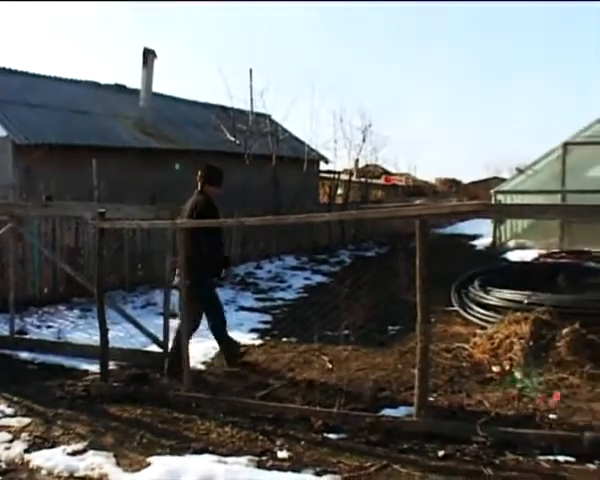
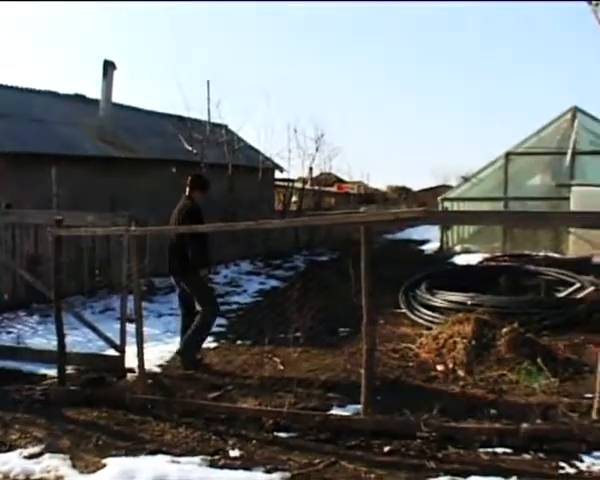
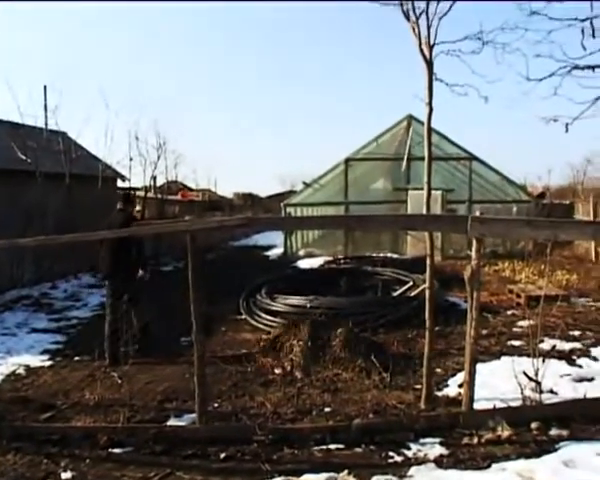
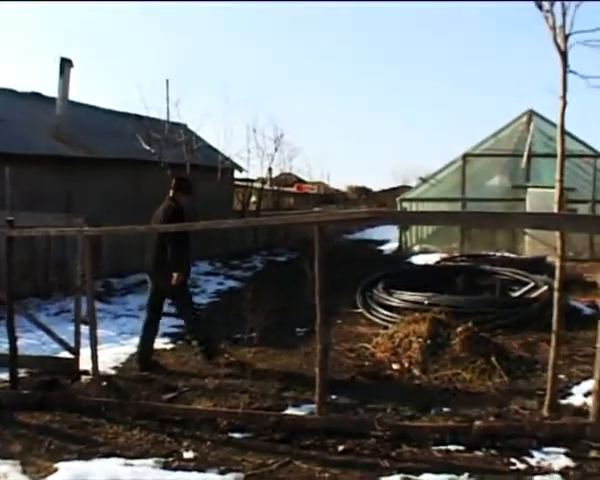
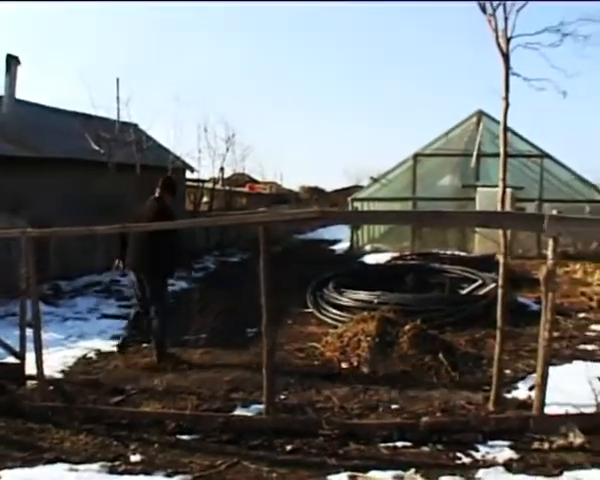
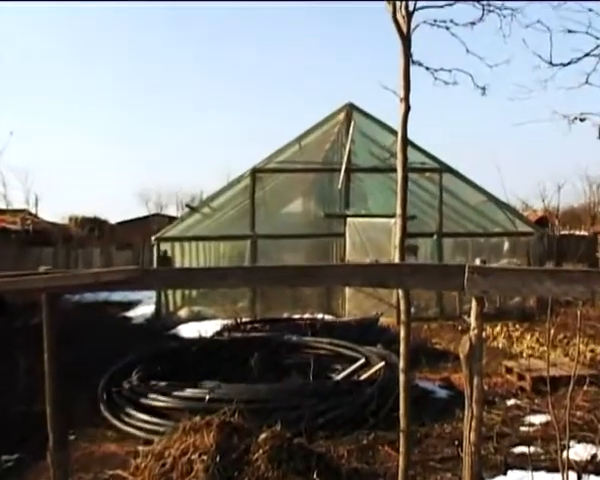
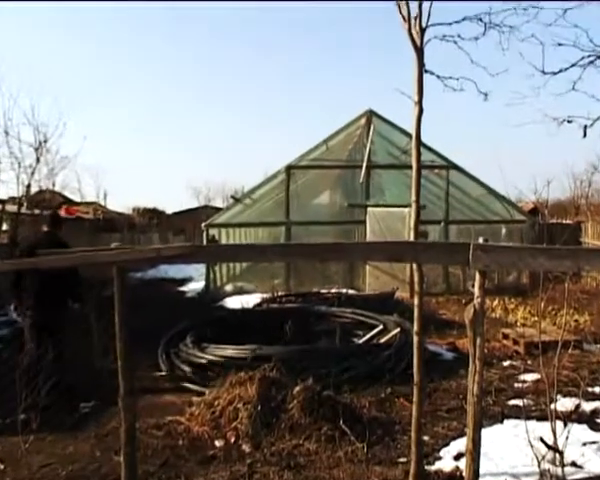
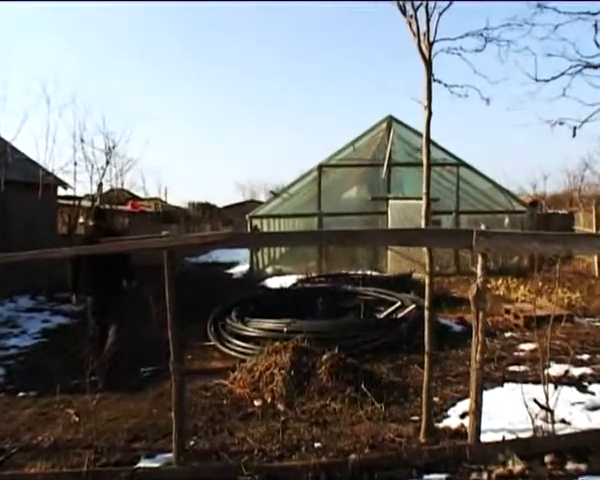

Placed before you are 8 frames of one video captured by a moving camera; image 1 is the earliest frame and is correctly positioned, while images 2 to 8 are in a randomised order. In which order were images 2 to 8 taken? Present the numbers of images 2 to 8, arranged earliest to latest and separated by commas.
2, 4, 5, 3, 8, 7, 6
